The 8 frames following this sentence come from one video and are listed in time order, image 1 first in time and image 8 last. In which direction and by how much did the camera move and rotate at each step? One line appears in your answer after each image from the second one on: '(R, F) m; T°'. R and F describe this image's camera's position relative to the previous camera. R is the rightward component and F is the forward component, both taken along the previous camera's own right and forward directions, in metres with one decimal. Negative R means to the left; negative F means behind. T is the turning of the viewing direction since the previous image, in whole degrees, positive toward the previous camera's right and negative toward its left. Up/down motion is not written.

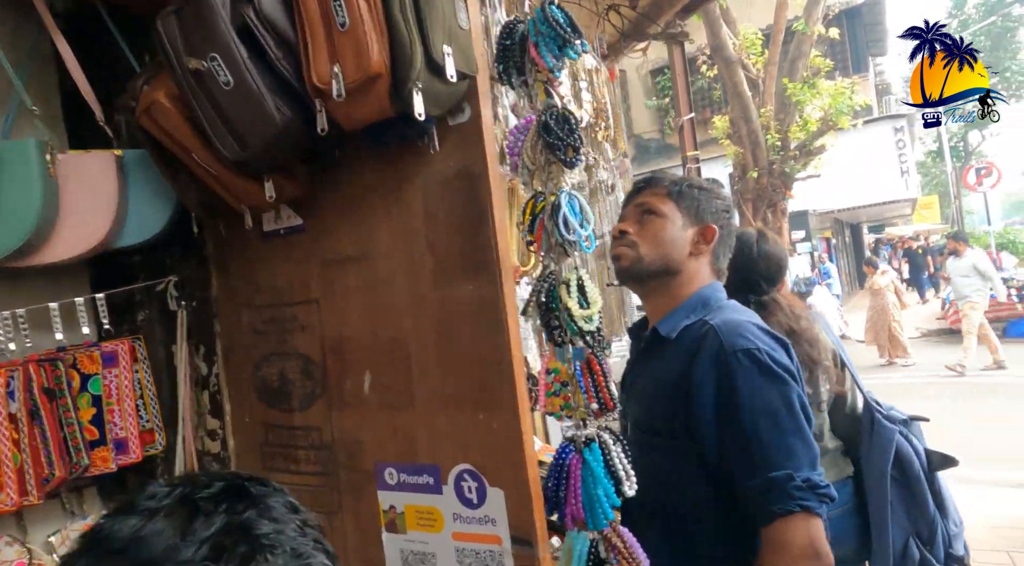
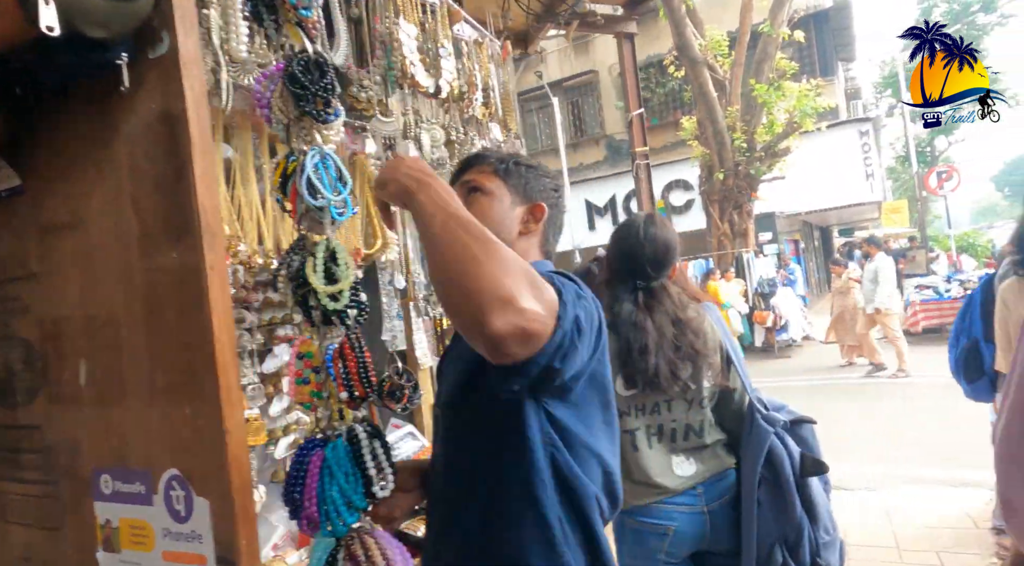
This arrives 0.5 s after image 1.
(+0.2, +0.1) m; +2°
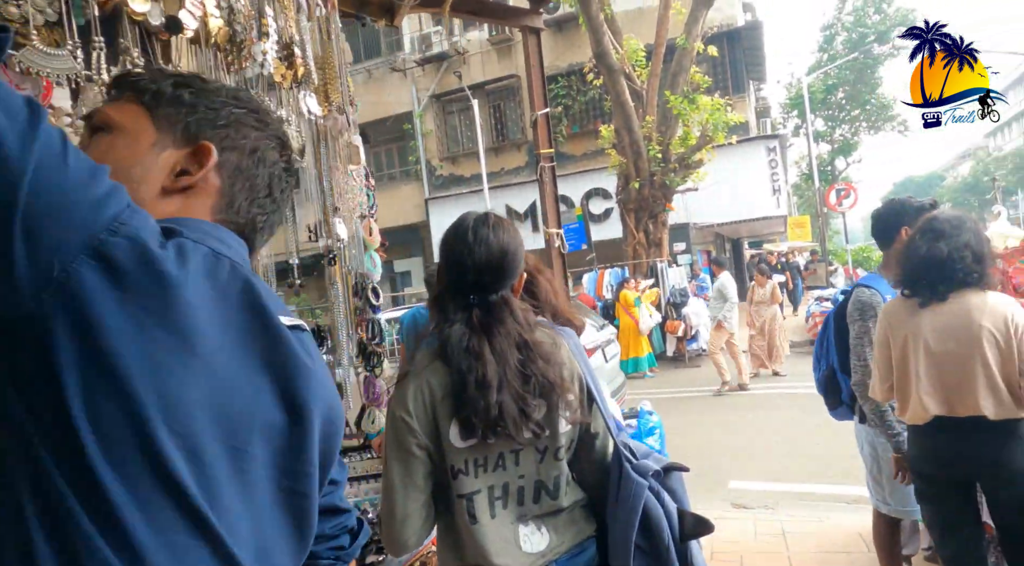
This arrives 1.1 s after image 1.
(+0.2, +0.3) m; +7°
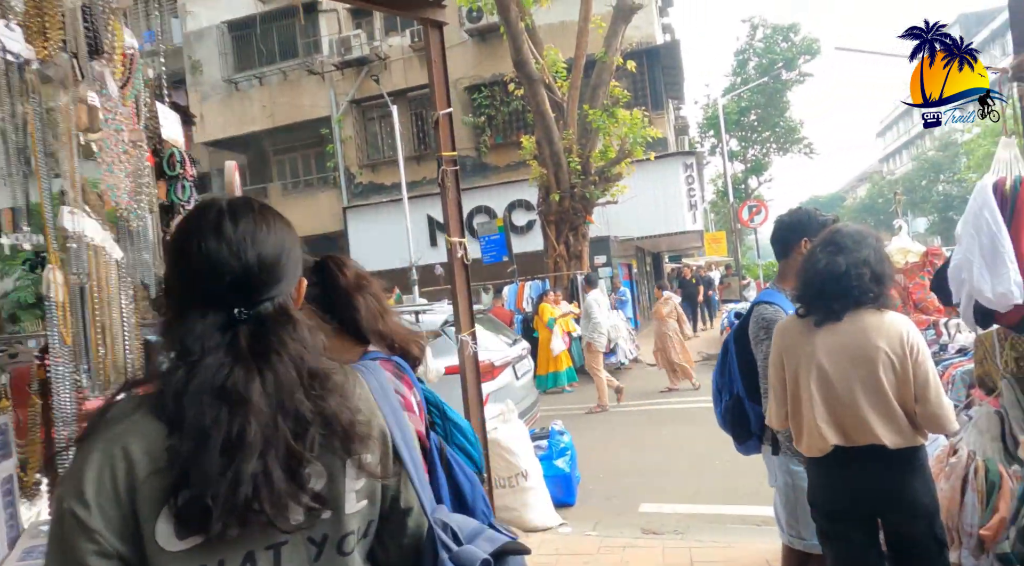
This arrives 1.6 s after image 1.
(+0.2, +0.3) m; +6°
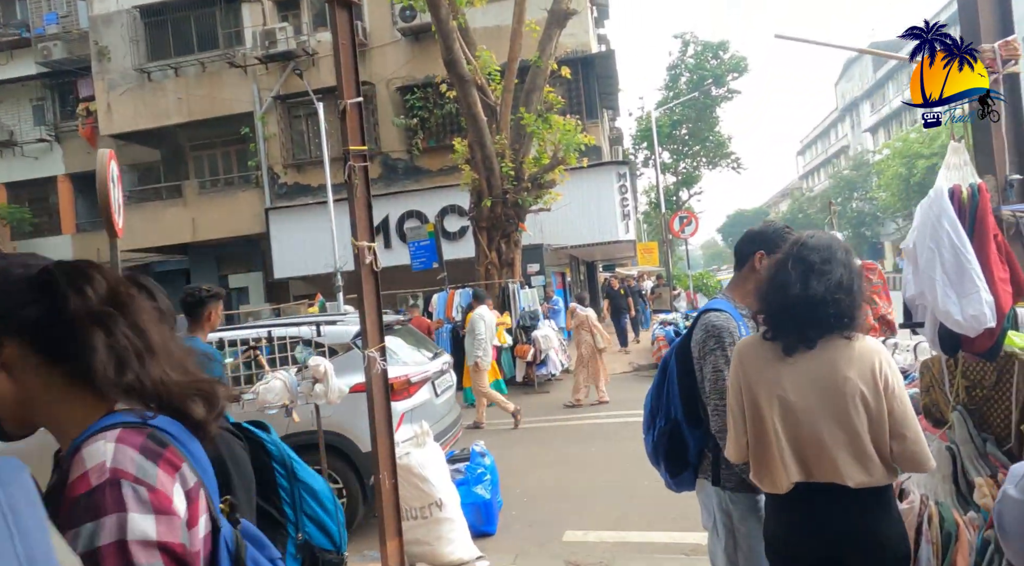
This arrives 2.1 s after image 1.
(+0.1, +0.4) m; +5°
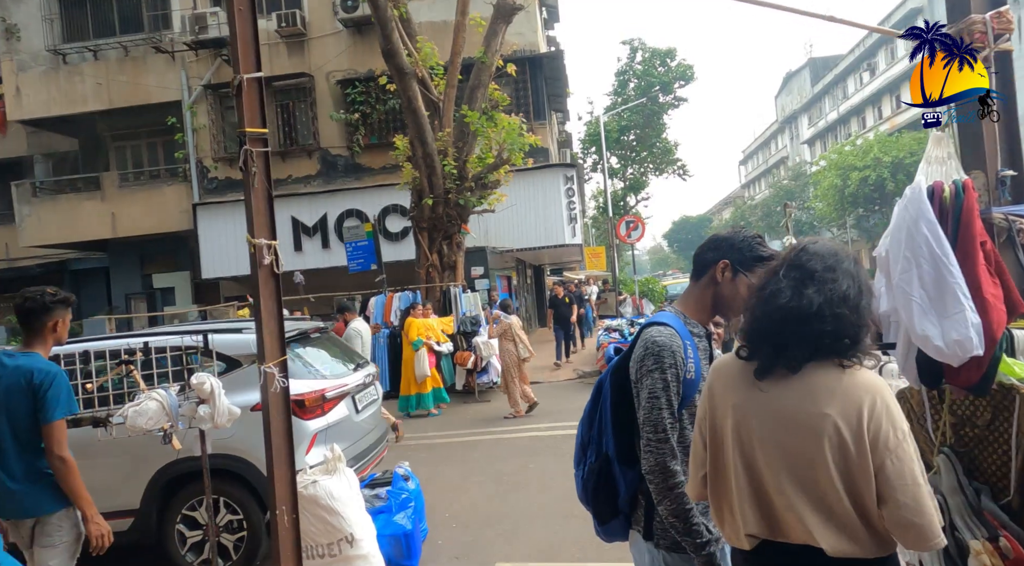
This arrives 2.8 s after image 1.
(+0.1, +0.5) m; +4°
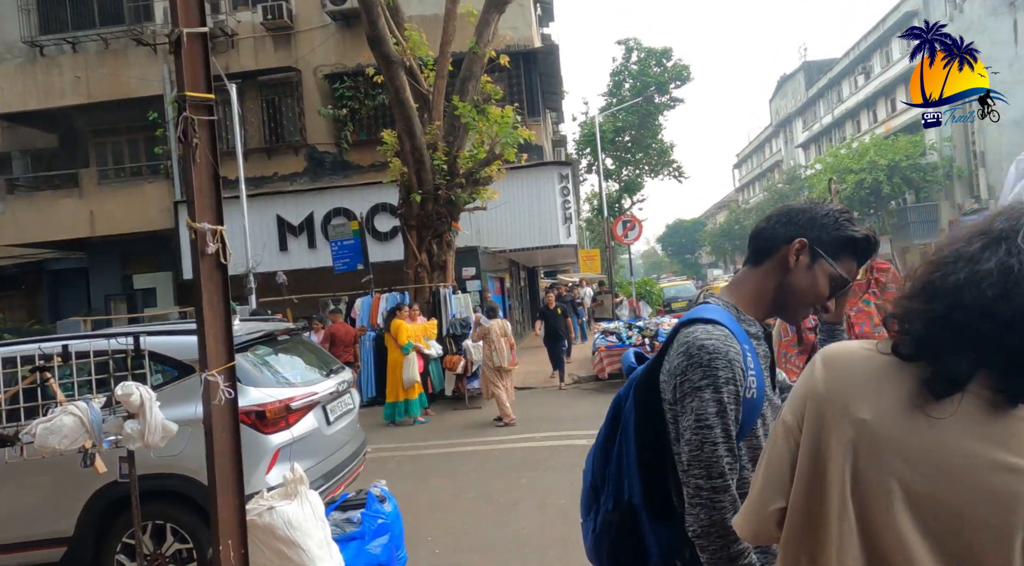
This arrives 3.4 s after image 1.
(0.0, +0.5) m; 0°
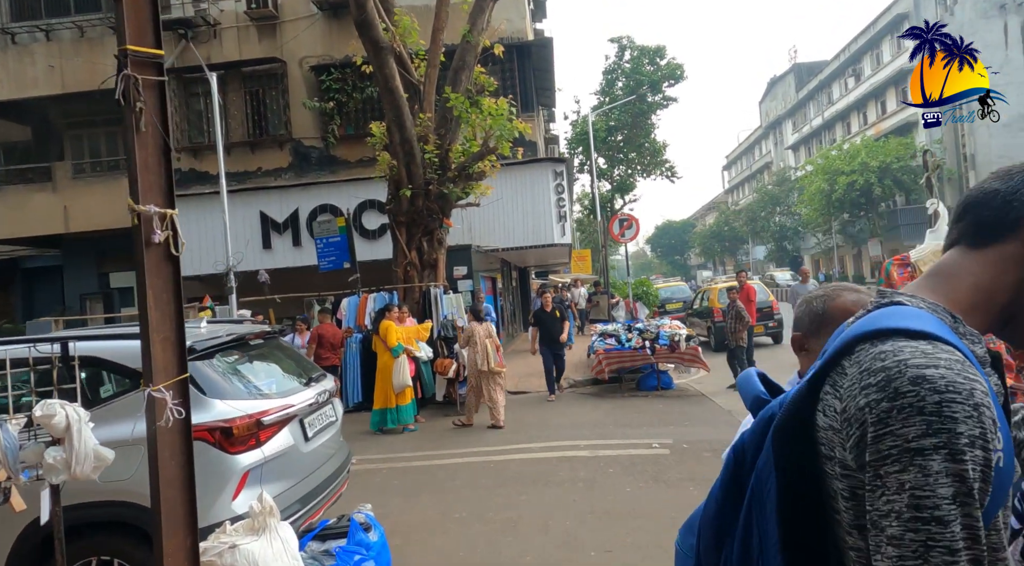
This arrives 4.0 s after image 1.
(-0.1, +0.5) m; +1°
